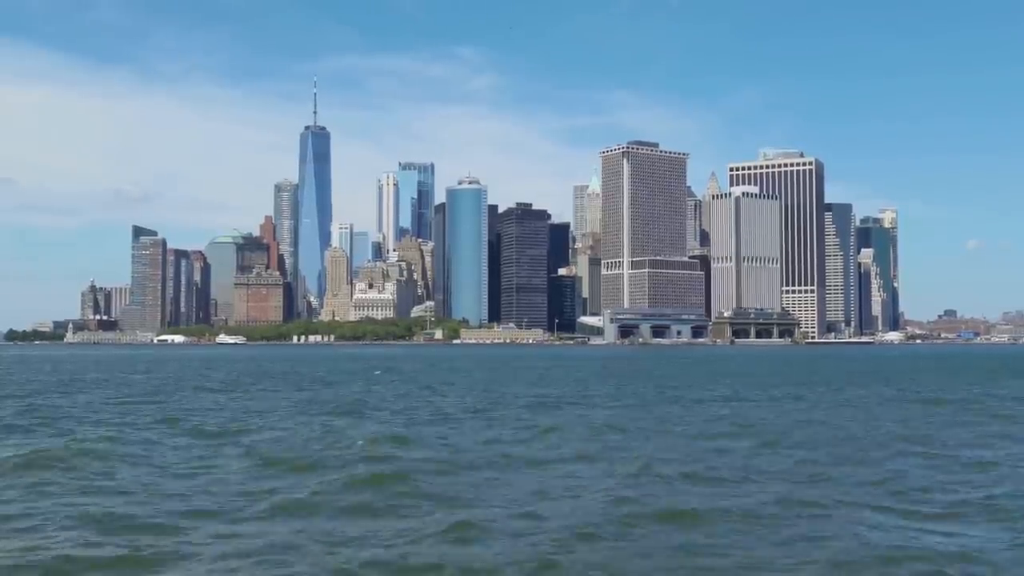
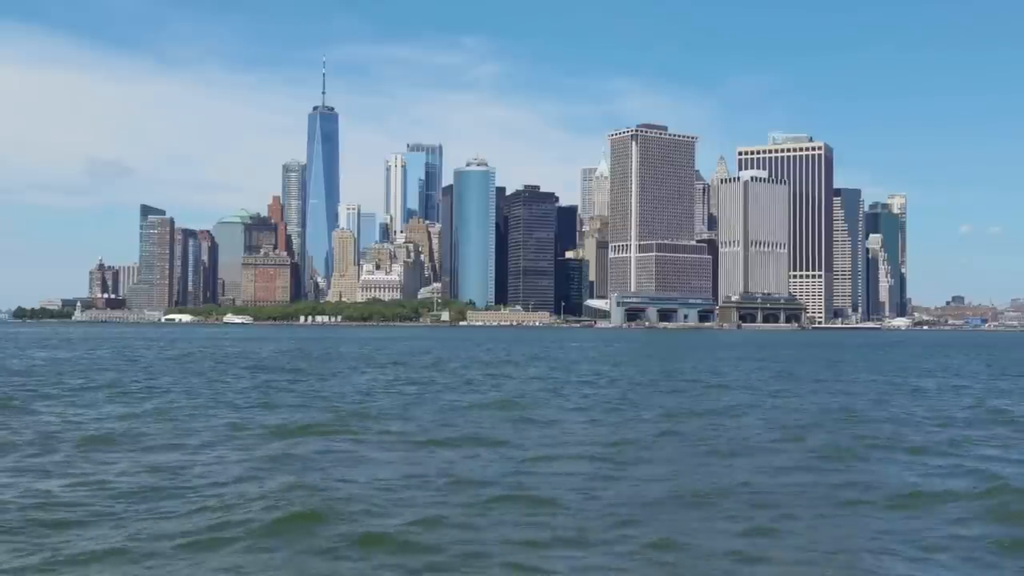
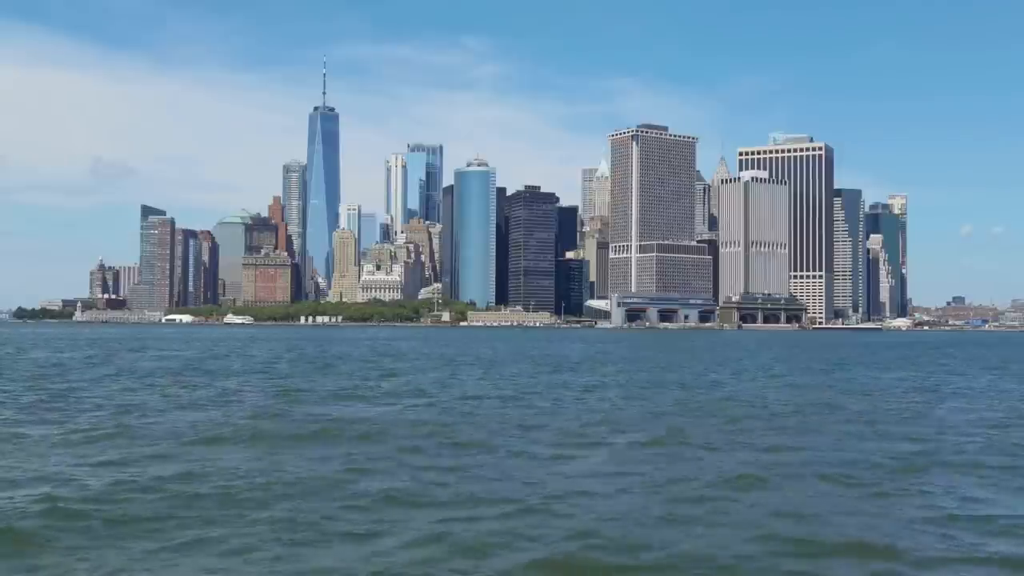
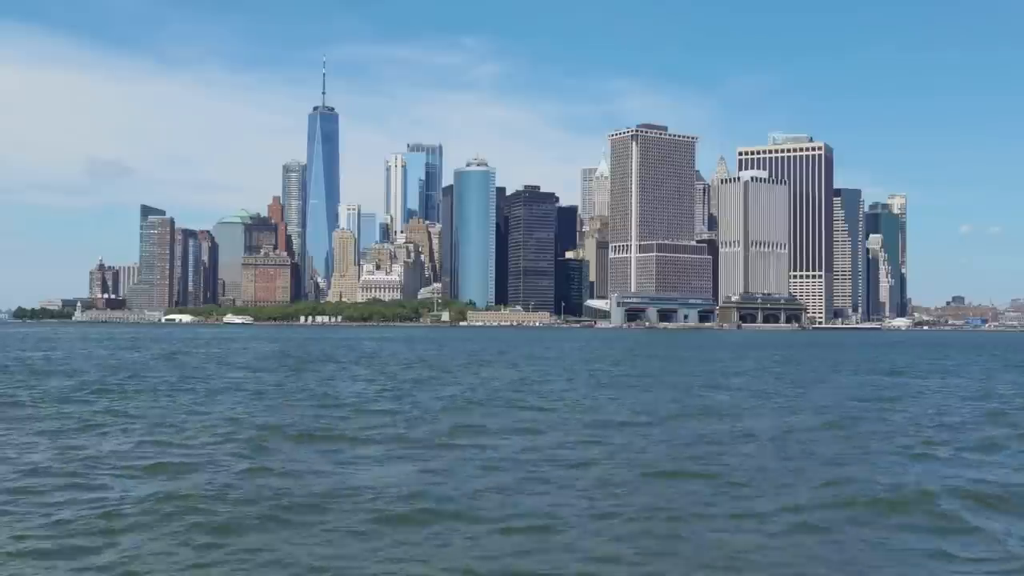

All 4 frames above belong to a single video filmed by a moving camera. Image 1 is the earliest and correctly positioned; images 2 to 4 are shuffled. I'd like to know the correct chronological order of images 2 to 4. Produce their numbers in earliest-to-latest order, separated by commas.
4, 2, 3
